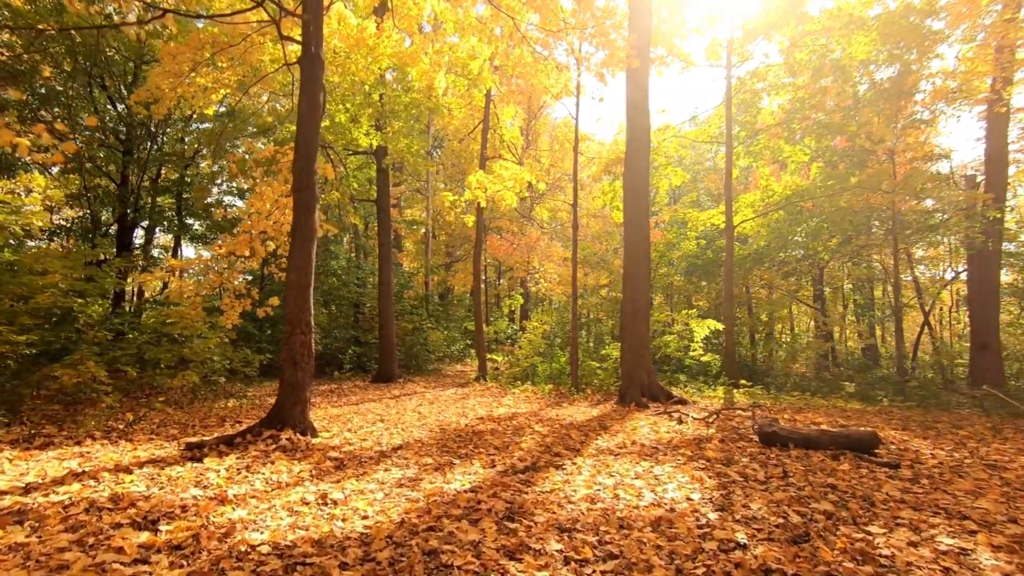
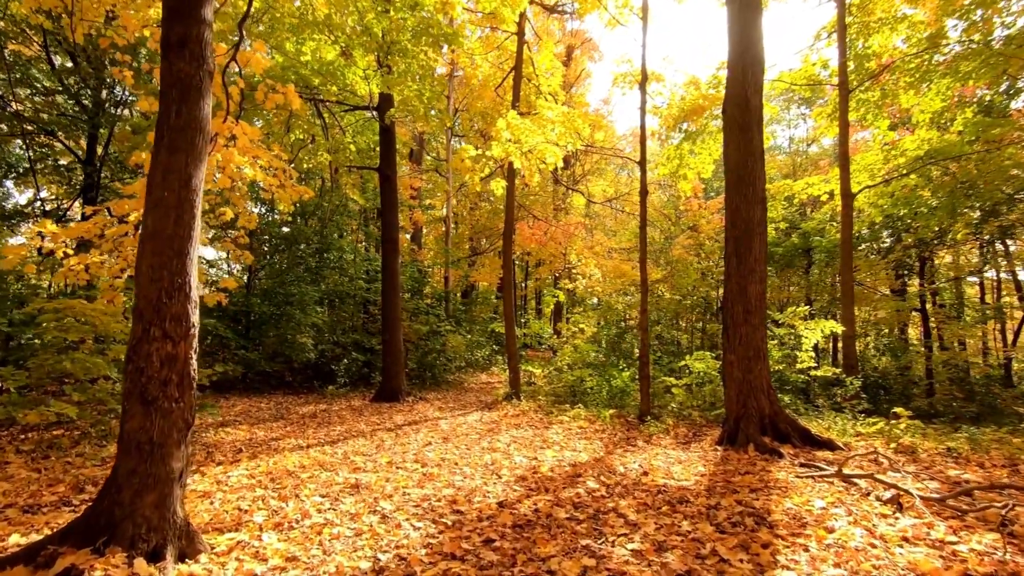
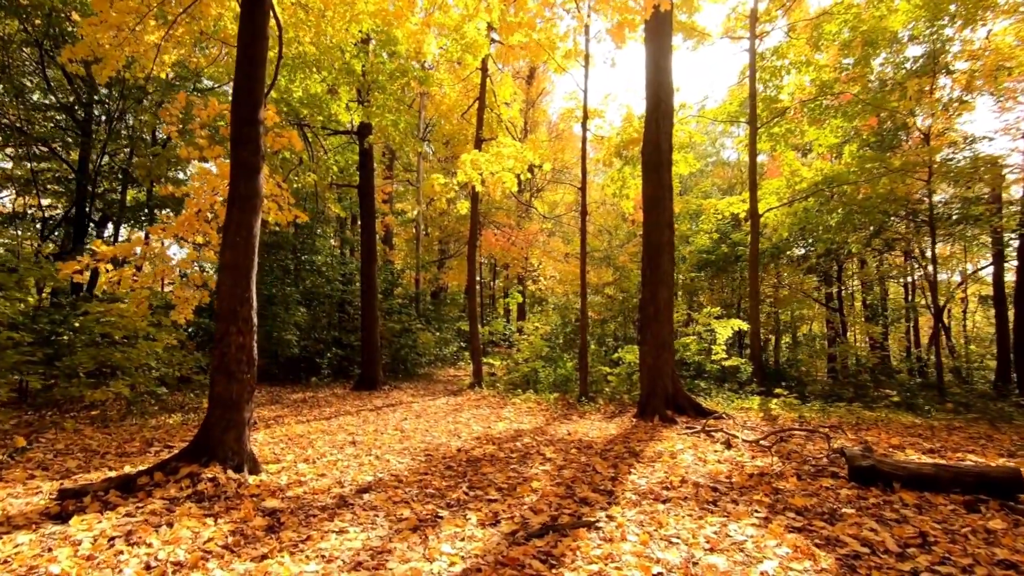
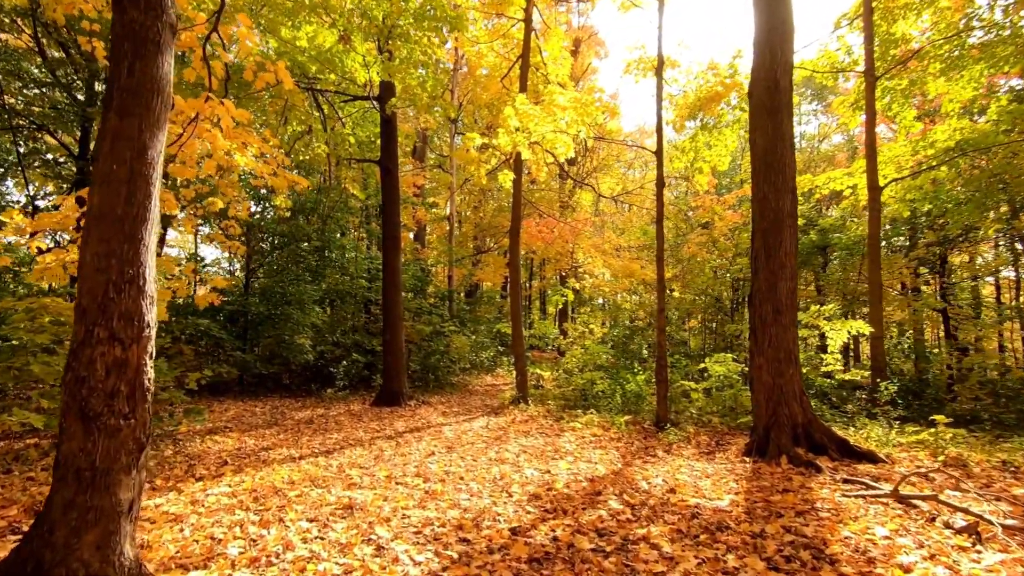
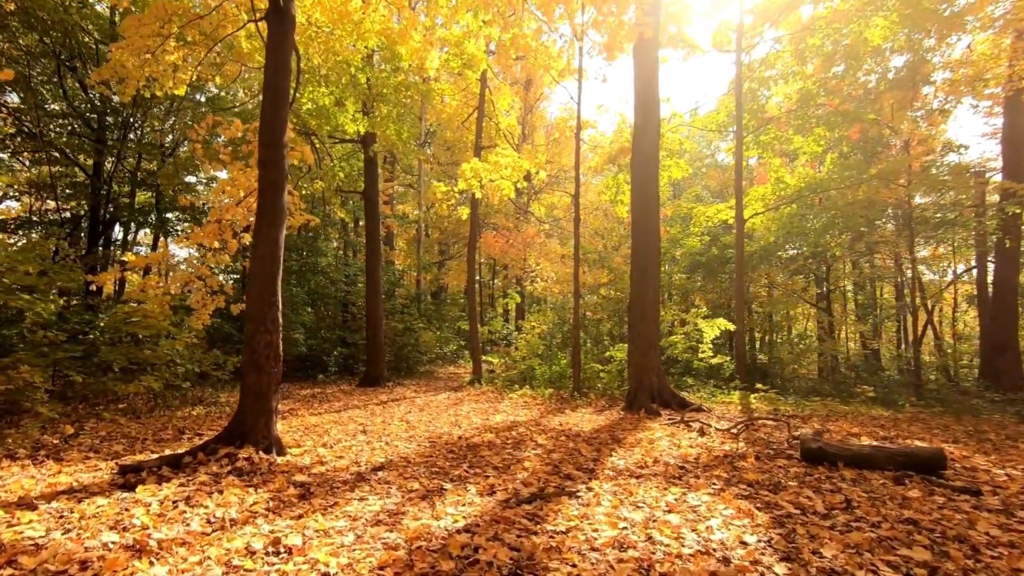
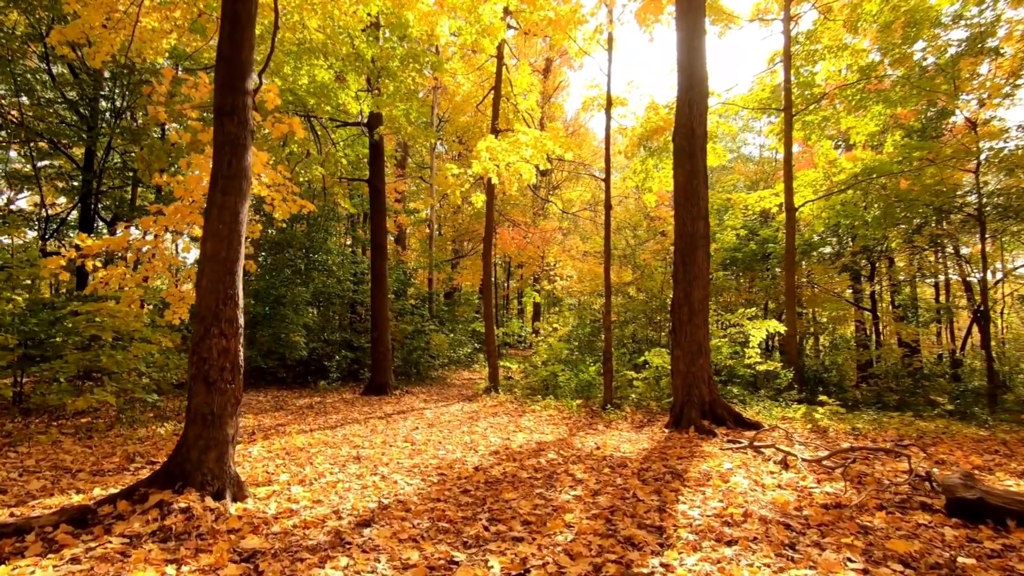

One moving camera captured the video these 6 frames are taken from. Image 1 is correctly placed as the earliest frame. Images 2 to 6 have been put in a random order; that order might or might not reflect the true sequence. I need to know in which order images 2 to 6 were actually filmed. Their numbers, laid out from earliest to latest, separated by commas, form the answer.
5, 3, 6, 2, 4
